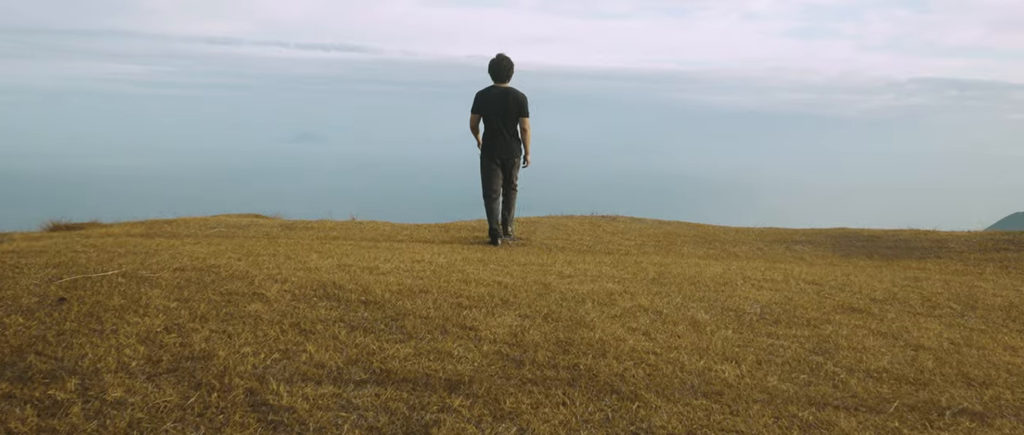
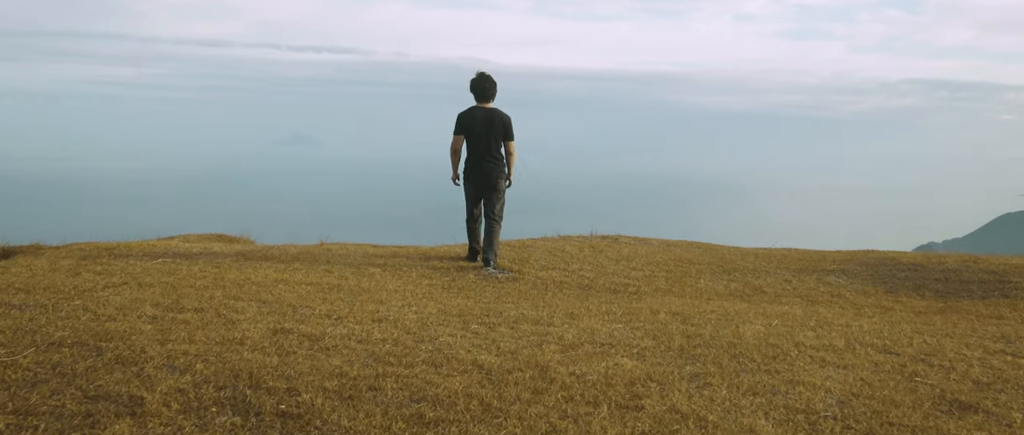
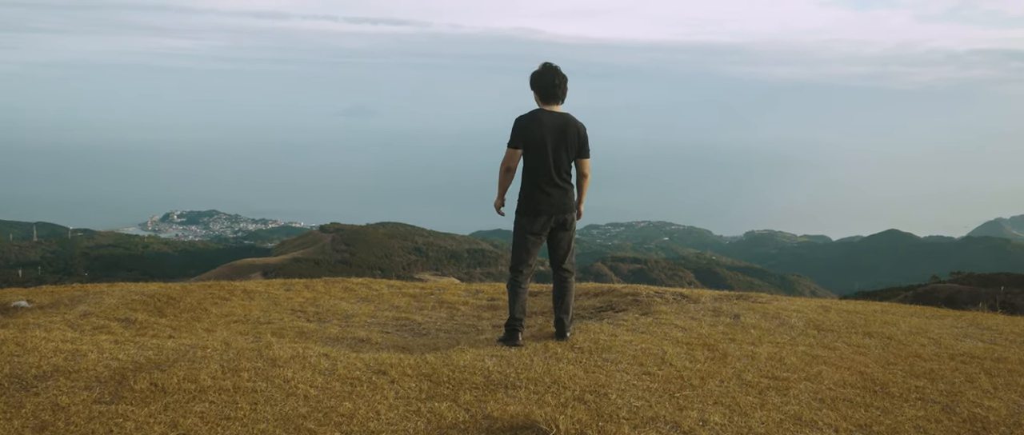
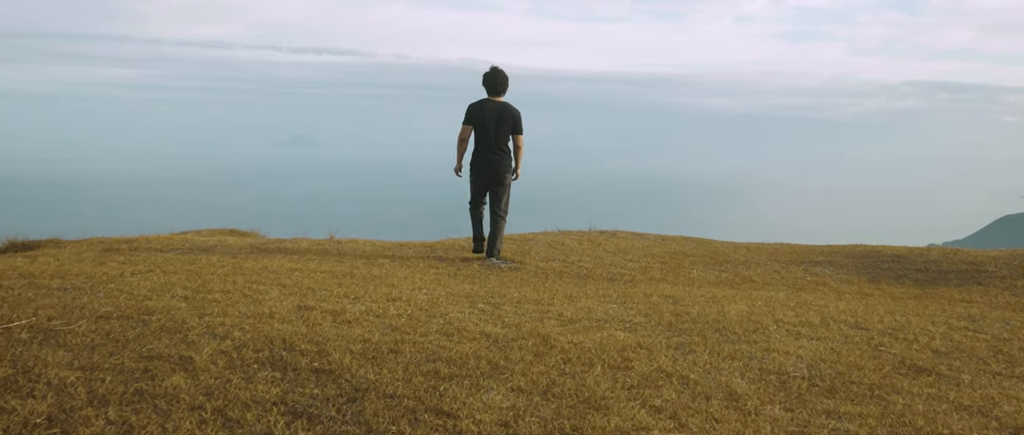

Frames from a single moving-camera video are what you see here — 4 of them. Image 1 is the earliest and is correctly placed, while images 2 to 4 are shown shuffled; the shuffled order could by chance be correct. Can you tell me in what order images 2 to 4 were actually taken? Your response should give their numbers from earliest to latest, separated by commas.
4, 2, 3
